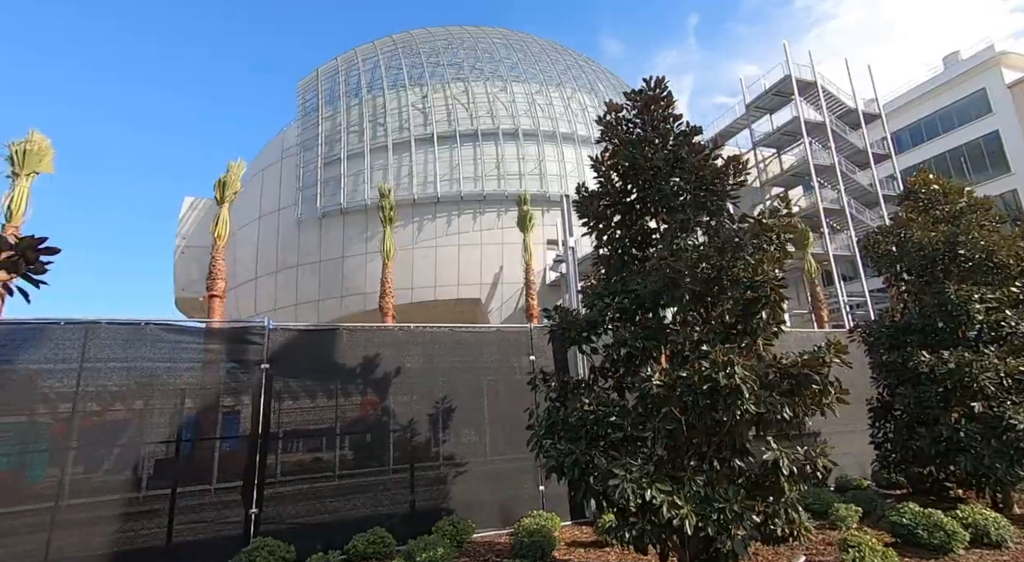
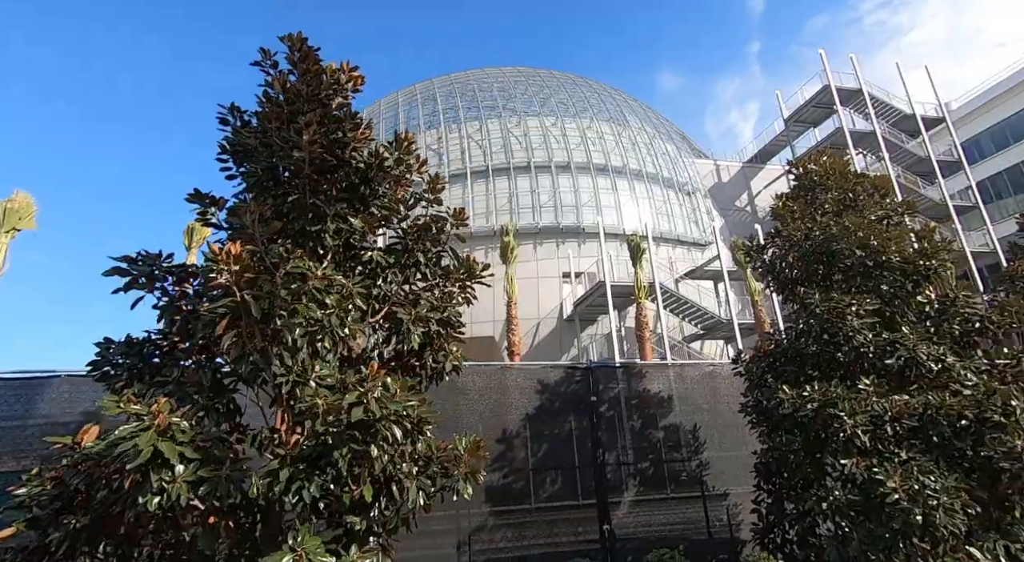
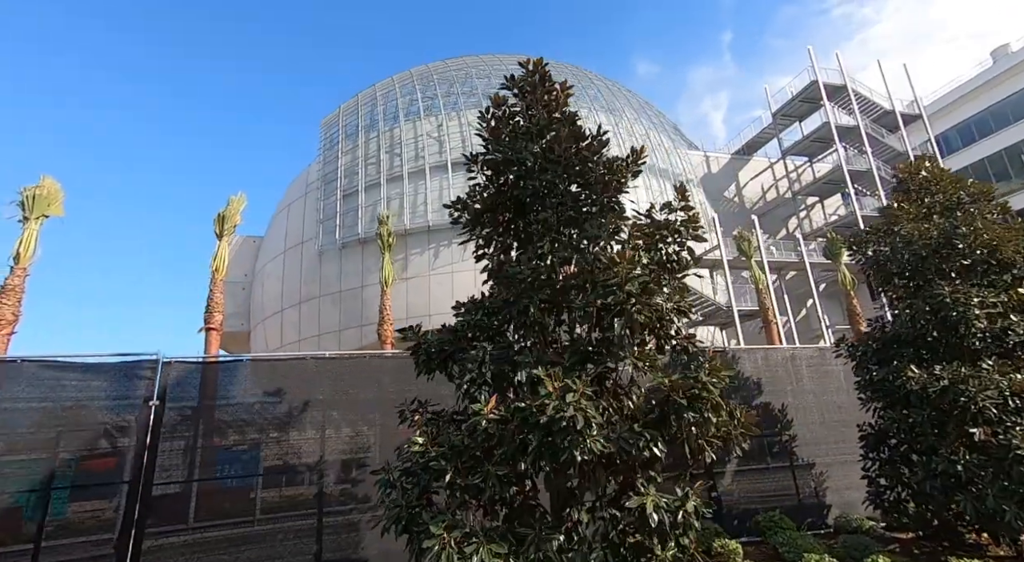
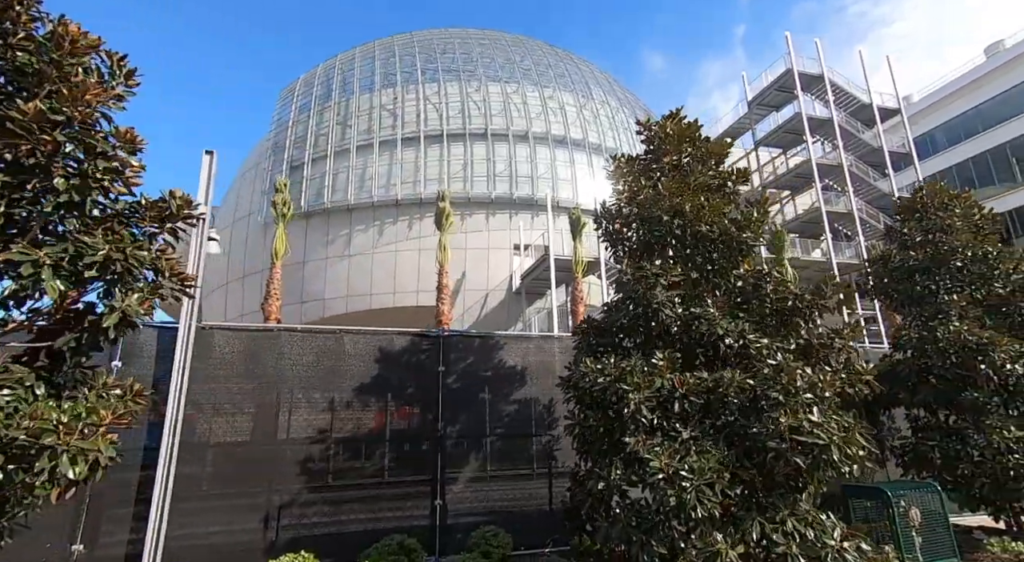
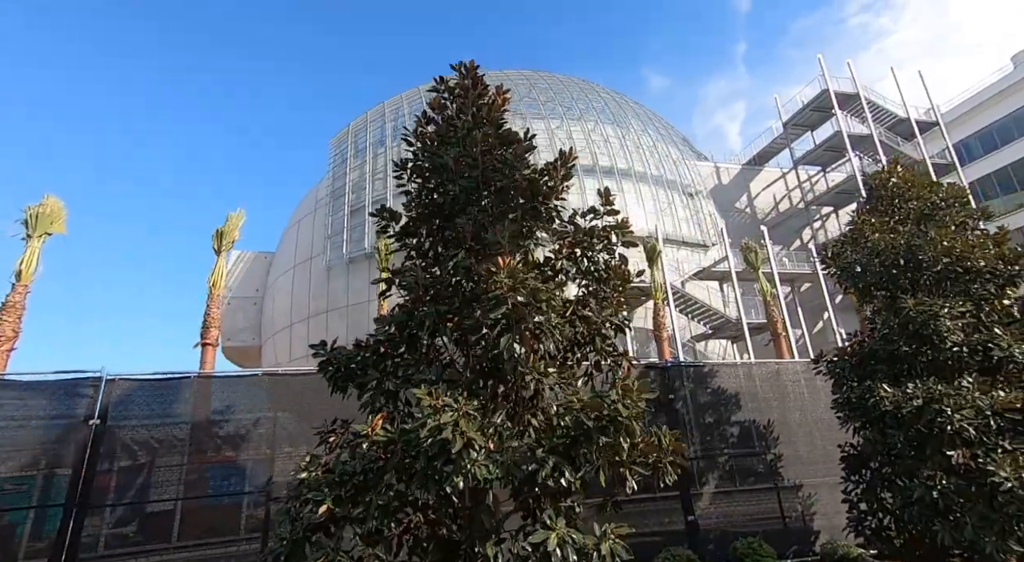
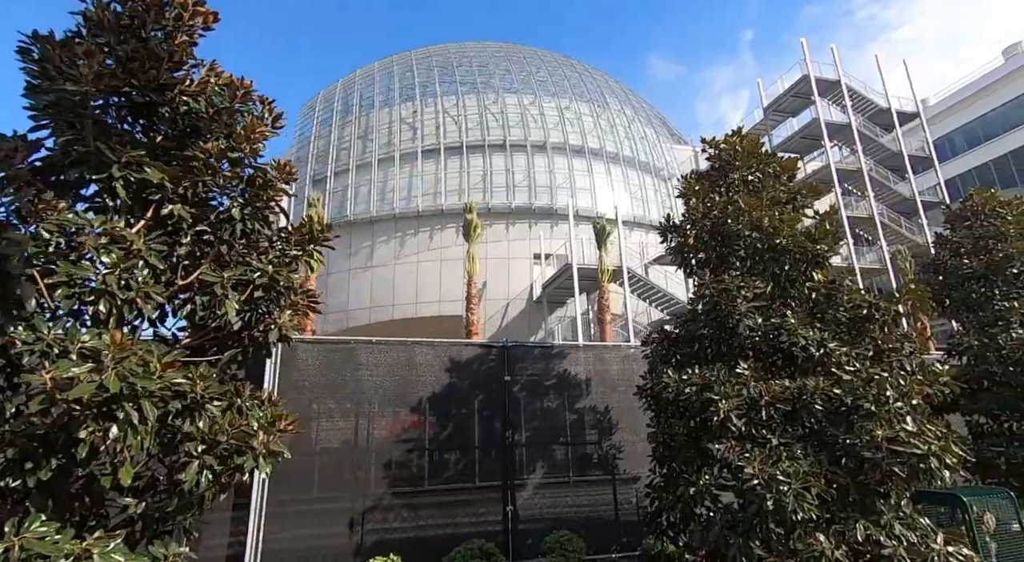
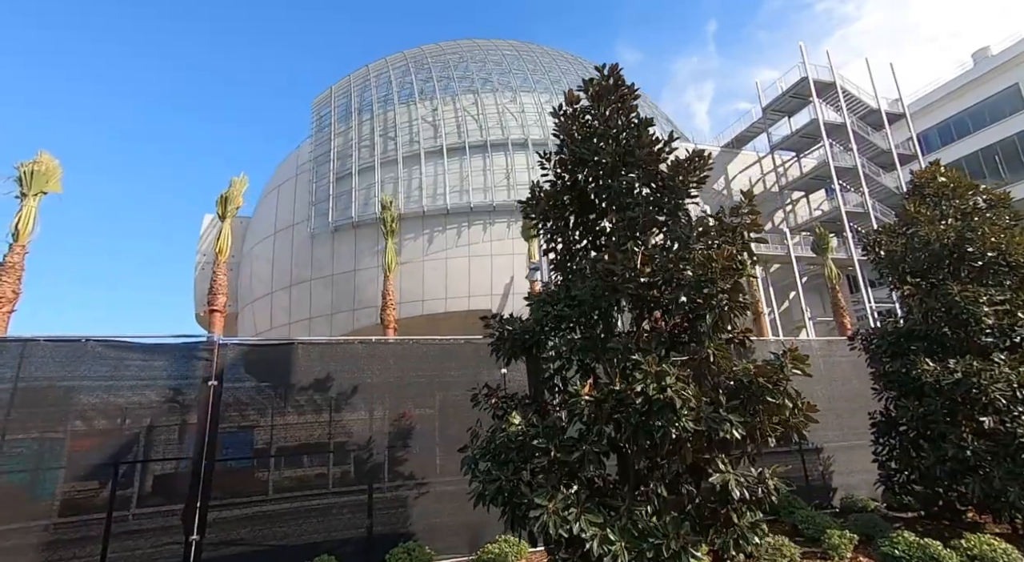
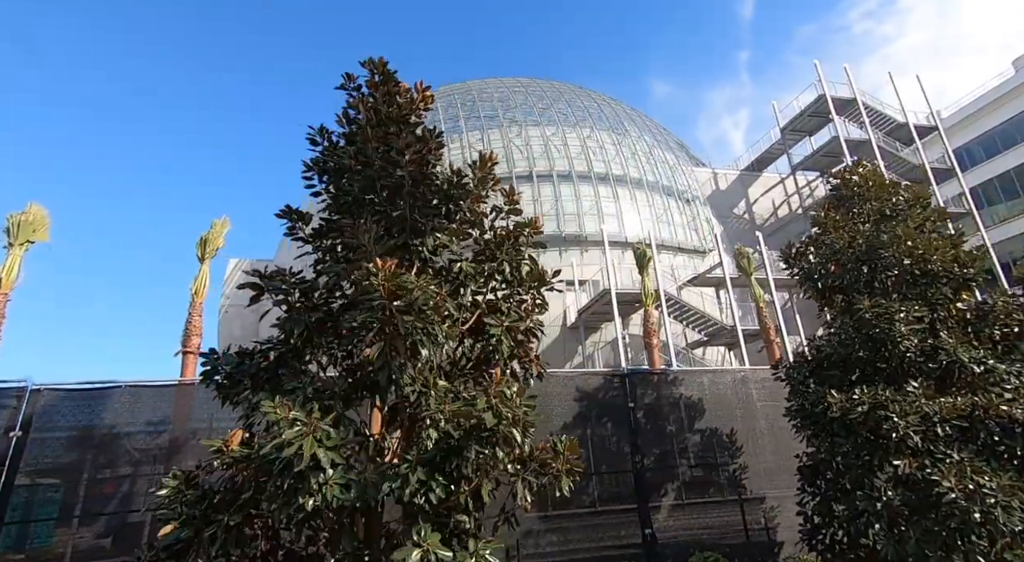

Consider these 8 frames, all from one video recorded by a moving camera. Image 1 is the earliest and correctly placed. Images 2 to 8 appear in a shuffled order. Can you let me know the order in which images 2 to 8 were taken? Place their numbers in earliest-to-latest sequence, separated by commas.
7, 3, 5, 8, 2, 6, 4
